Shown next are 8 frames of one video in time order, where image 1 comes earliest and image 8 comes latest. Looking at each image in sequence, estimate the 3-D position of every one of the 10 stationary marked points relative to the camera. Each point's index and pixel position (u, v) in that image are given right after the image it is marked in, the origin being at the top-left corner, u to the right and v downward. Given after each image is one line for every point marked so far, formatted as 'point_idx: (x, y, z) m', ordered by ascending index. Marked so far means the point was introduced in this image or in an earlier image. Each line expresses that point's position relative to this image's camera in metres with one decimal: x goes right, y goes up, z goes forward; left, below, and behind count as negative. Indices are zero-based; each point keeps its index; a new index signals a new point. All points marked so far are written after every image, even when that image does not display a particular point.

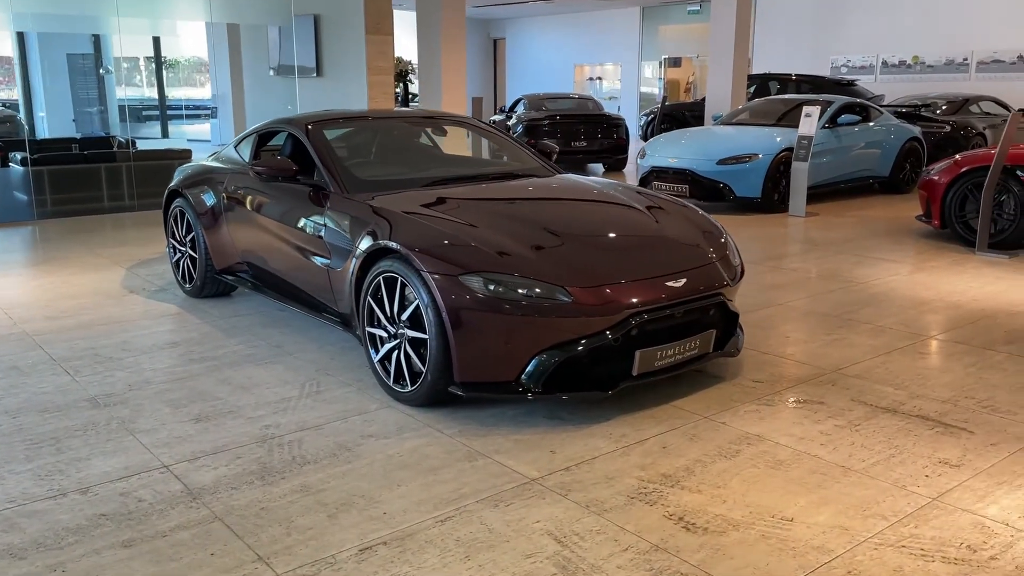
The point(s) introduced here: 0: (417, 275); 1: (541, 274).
0: (-0.3, 0.0, +3.3) m
1: (+0.1, 0.0, +3.1) m
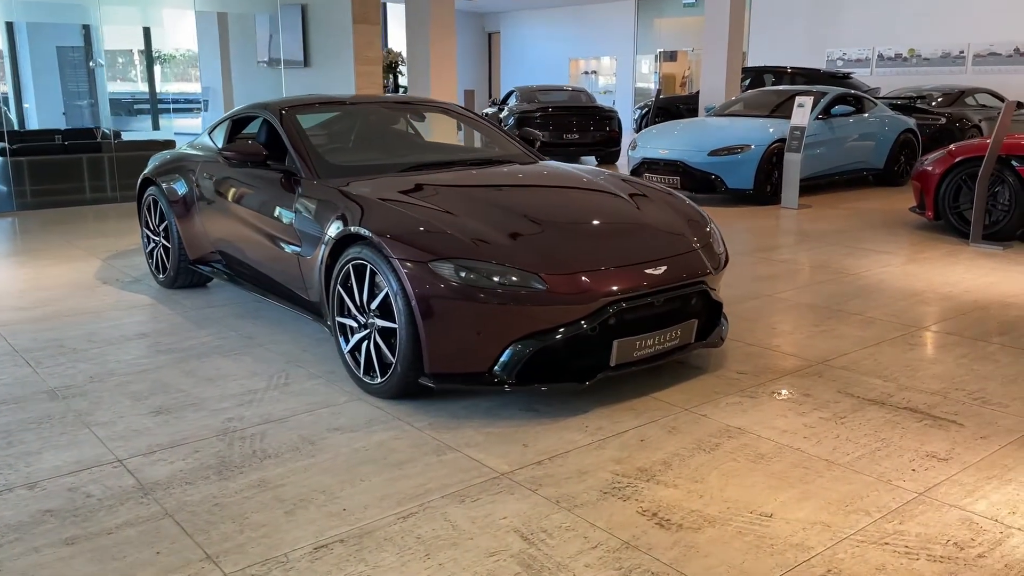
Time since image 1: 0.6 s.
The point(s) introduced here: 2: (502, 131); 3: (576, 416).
0: (-0.4, +0.1, +3.1) m
1: (0.0, +0.1, +3.0) m
2: (0.0, +0.8, +4.7) m
3: (+0.2, -0.4, +3.1) m
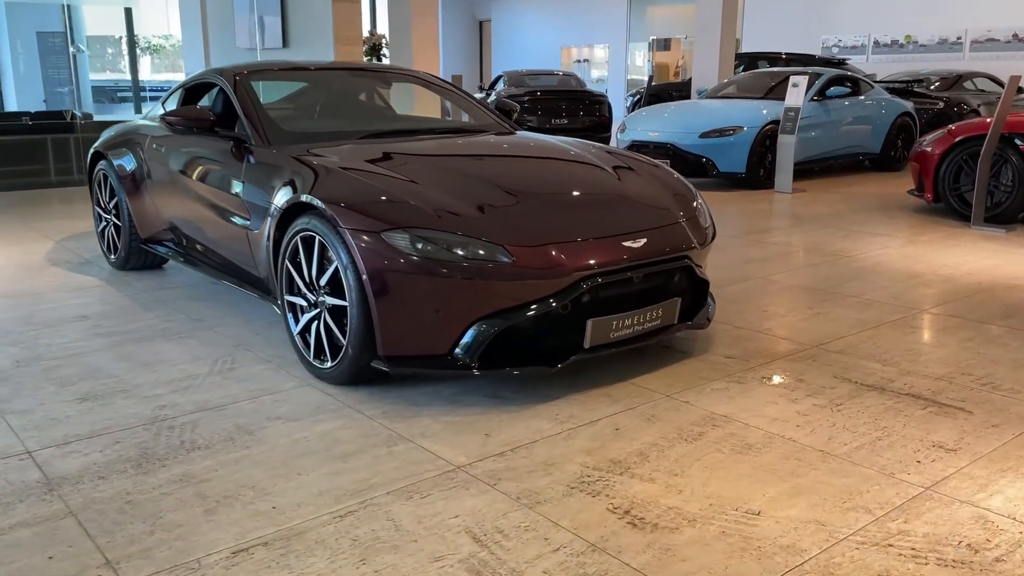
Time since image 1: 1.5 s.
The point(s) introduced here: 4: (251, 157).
0: (-0.5, +0.2, +2.8) m
1: (-0.1, +0.2, +2.7) m
2: (-0.2, +0.9, +4.4) m
3: (+0.1, -0.4, +2.8) m
4: (-1.0, +0.5, +3.4) m
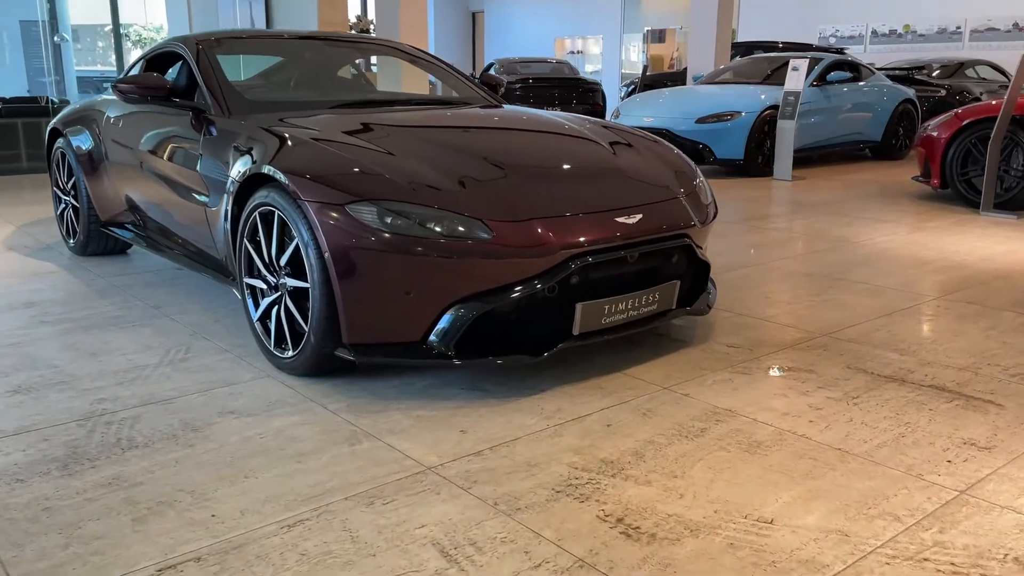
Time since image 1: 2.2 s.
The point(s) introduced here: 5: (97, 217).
0: (-0.6, +0.2, +2.6) m
1: (-0.1, +0.2, +2.4) m
2: (-0.2, +0.9, +4.1) m
3: (0.0, -0.3, +2.5) m
4: (-1.0, +0.5, +3.1) m
5: (-1.9, +0.3, +4.2) m
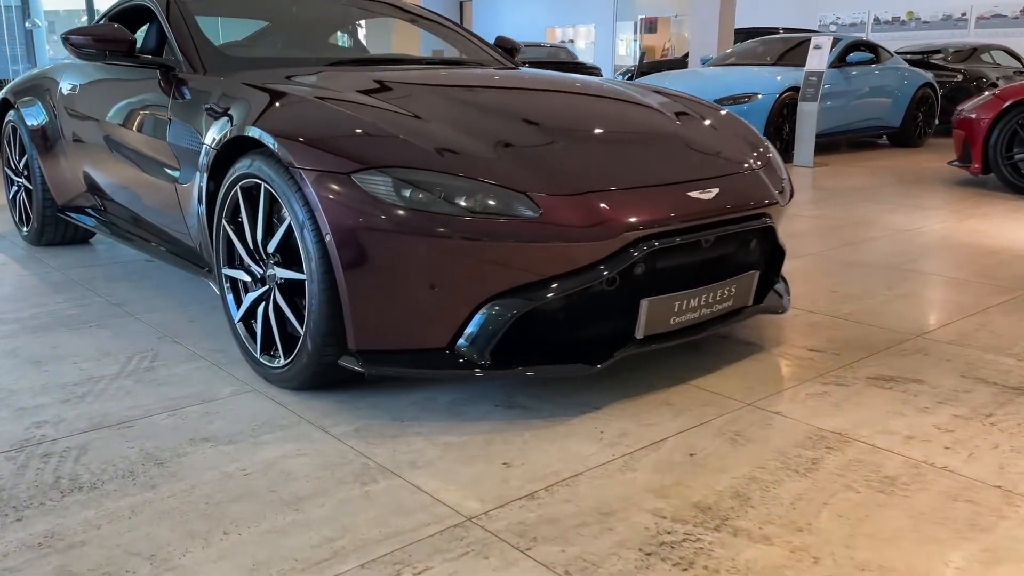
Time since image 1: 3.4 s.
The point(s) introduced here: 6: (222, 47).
0: (-0.5, +0.2, +2.0) m
1: (0.0, +0.2, +1.9) m
2: (-0.2, +1.0, +3.6) m
3: (+0.2, -0.3, +2.0) m
4: (-0.9, +0.6, +2.6) m
5: (-1.8, +0.3, +3.6) m
6: (-0.9, +0.7, +2.9) m
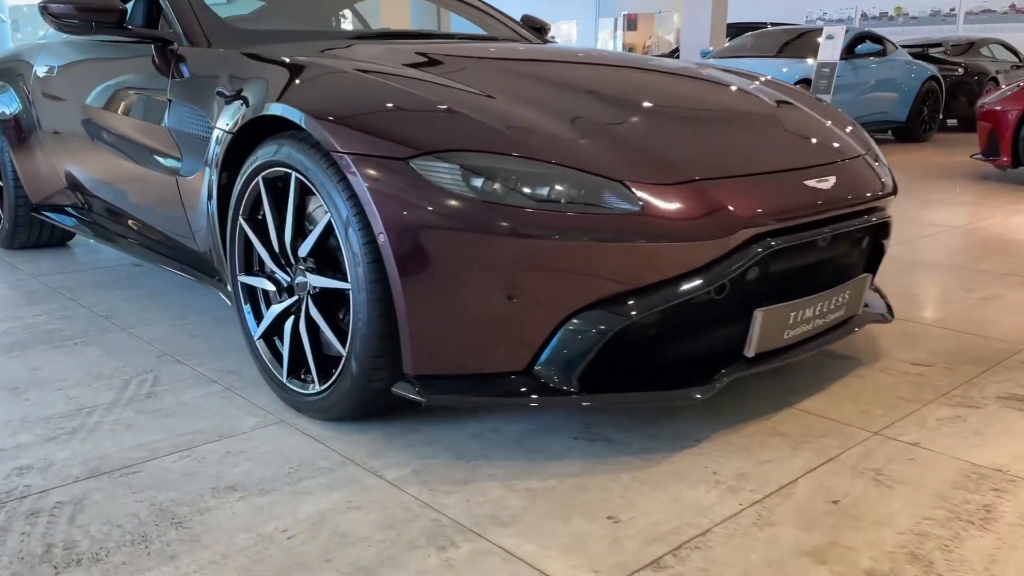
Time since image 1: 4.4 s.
0: (-0.3, +0.2, +1.7) m
1: (+0.1, +0.2, +1.6) m
2: (-0.1, +1.0, +3.3) m
3: (+0.3, -0.3, +1.7) m
4: (-0.8, +0.5, +2.2) m
5: (-1.7, +0.3, +3.2) m
6: (-0.8, +0.7, +2.5) m
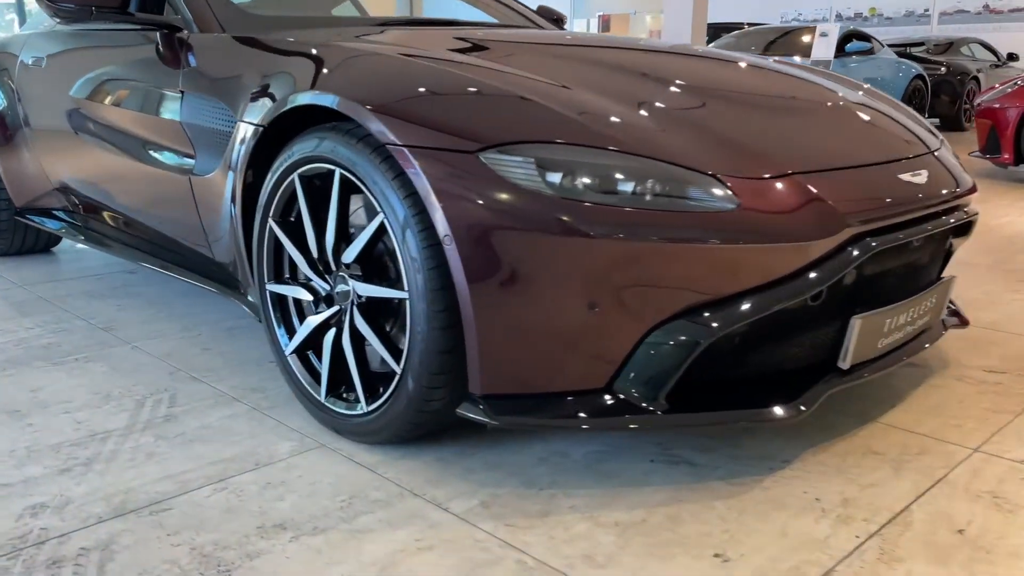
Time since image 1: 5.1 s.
0: (-0.2, +0.2, +1.5) m
1: (+0.2, +0.2, +1.4) m
2: (0.0, +0.9, +3.1) m
3: (+0.4, -0.3, +1.5) m
4: (-0.7, +0.5, +2.0) m
5: (-1.6, +0.3, +3.0) m
6: (-0.7, +0.7, +2.3) m
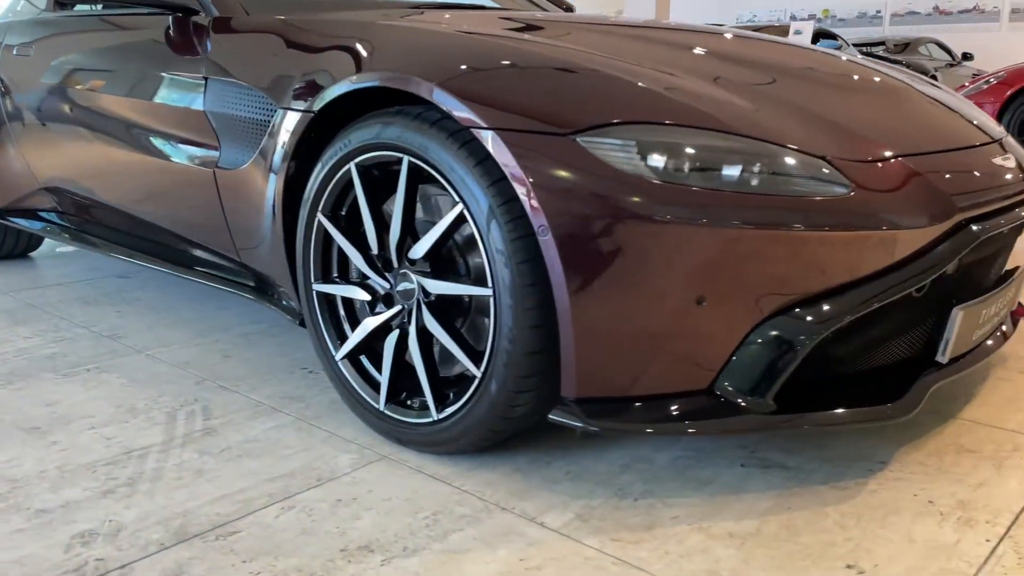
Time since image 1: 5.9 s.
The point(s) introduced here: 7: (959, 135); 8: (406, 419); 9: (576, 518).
0: (-0.1, +0.2, +1.4) m
1: (+0.4, +0.2, +1.3) m
2: (0.0, +0.9, +3.0) m
3: (+0.6, -0.3, +1.4) m
4: (-0.6, +0.5, +1.9) m
5: (-1.6, +0.3, +2.8) m
6: (-0.6, +0.7, +2.1) m
7: (+0.8, +0.3, +1.6) m
8: (-0.2, -0.2, +1.5) m
9: (+0.1, -0.3, +1.3) m
